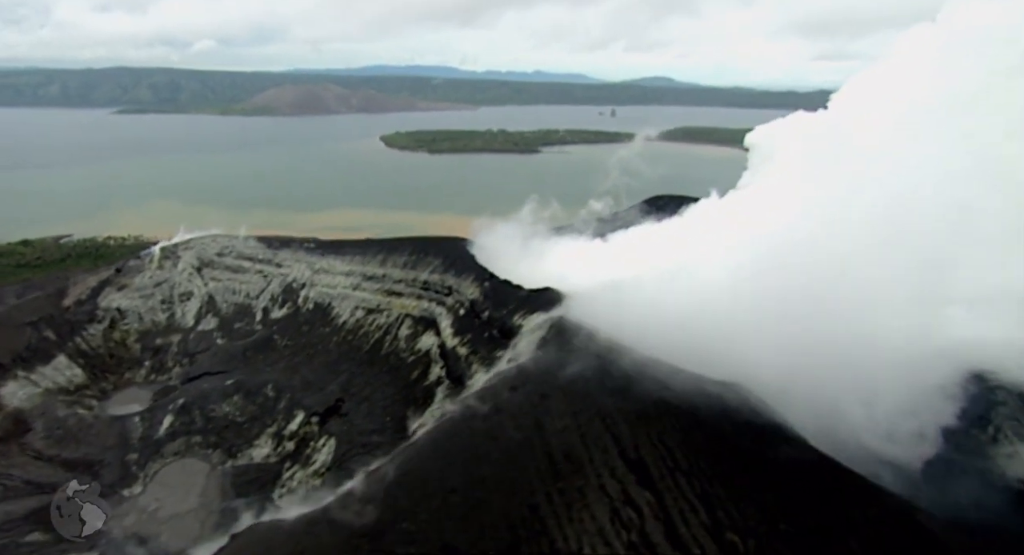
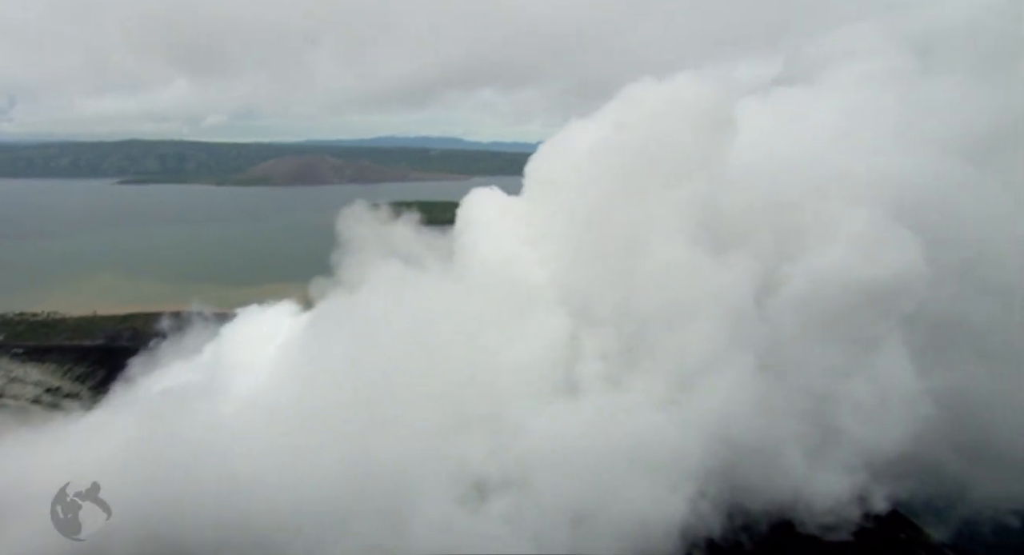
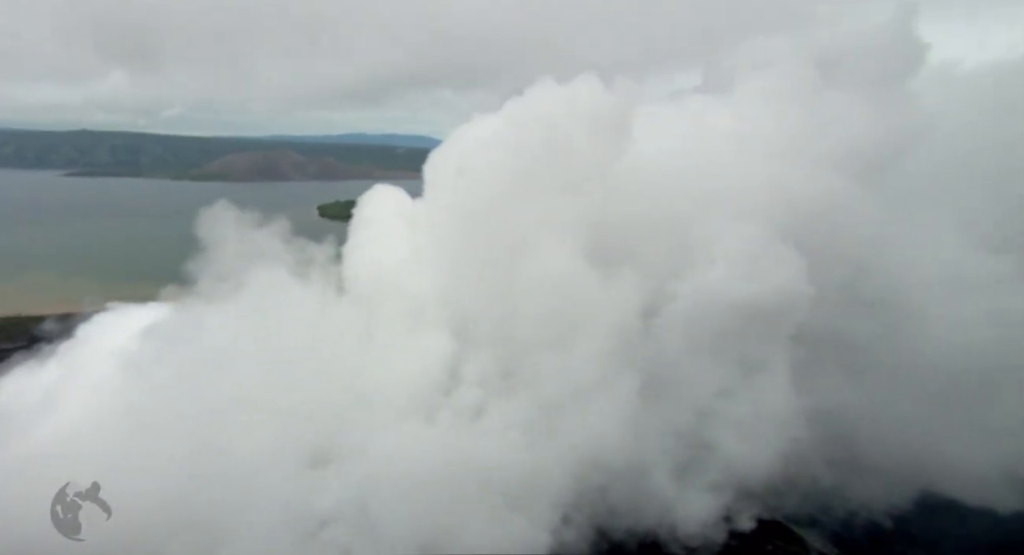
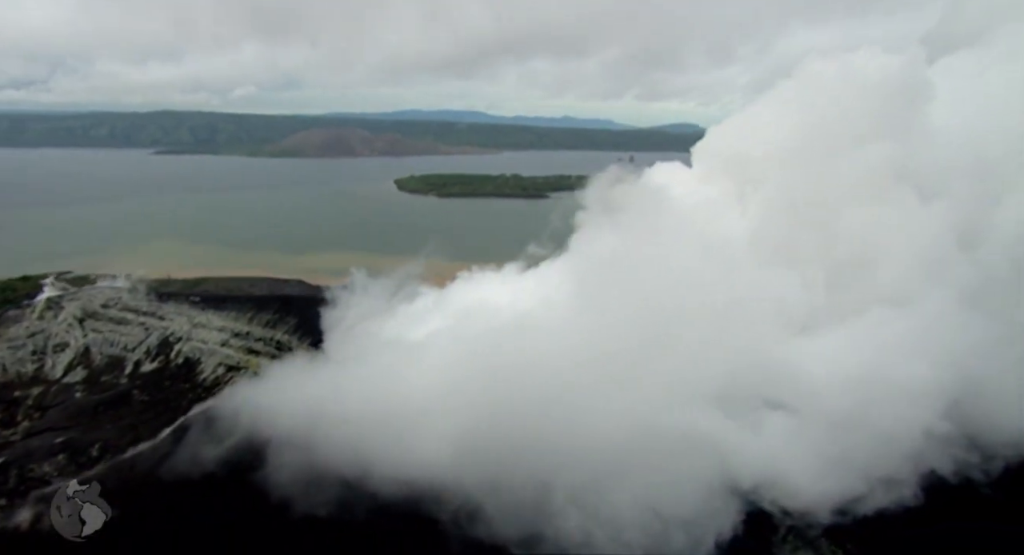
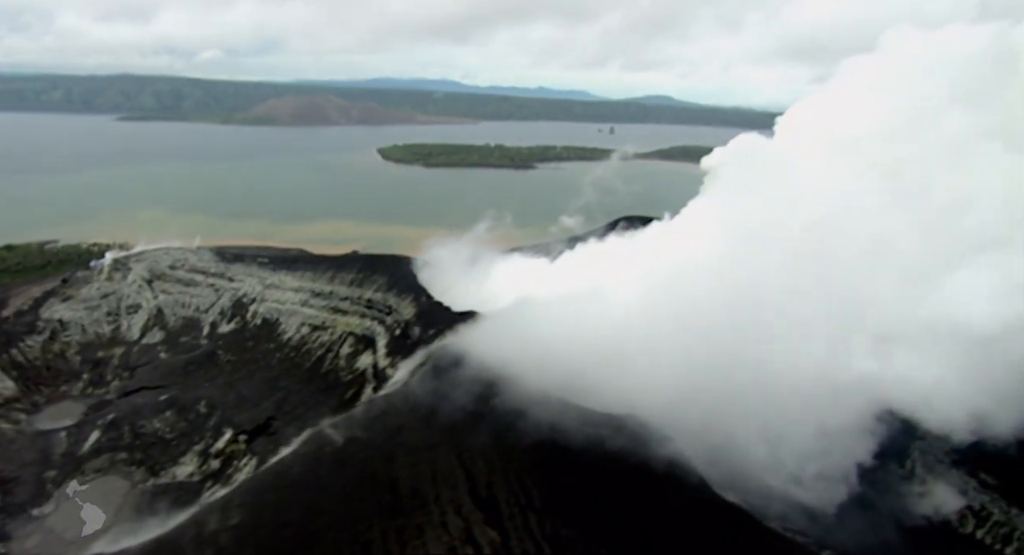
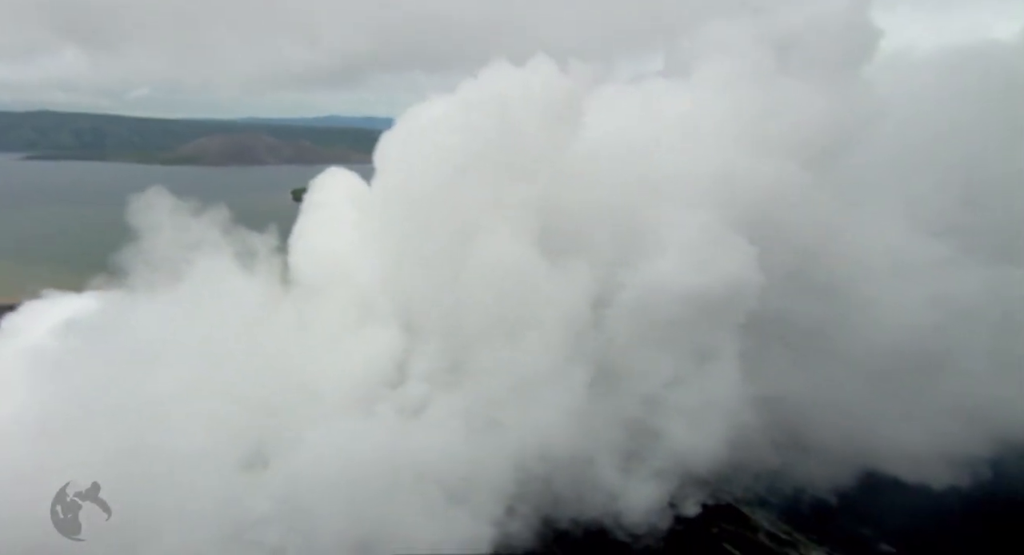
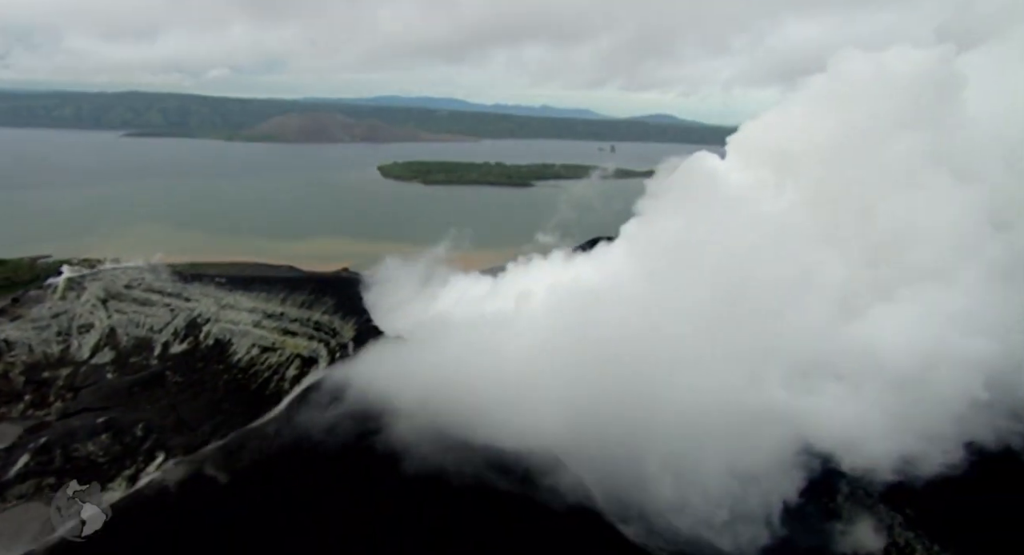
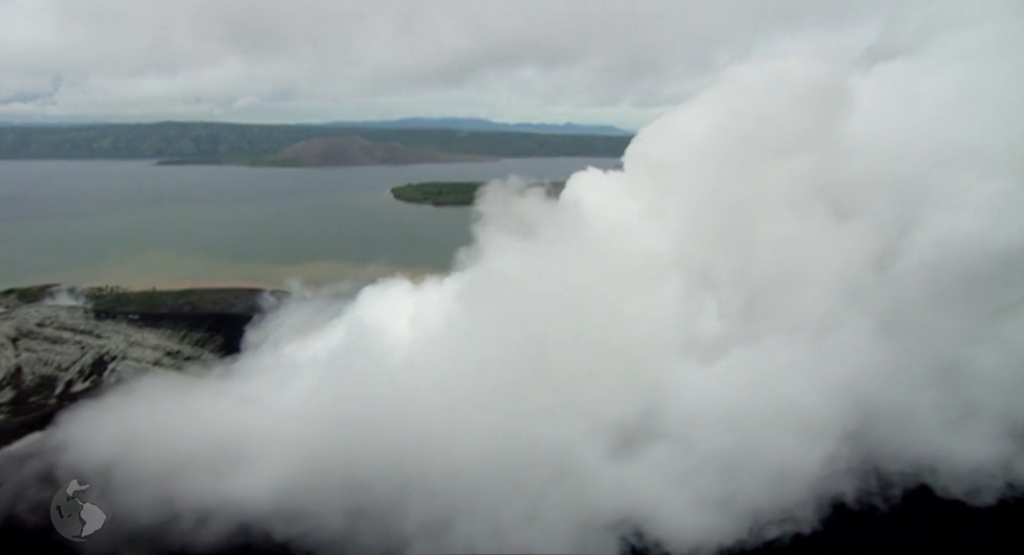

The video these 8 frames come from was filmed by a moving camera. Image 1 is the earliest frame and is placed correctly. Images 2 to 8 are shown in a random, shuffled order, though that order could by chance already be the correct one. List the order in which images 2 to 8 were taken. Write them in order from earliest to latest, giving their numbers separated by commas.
5, 7, 4, 8, 2, 3, 6
